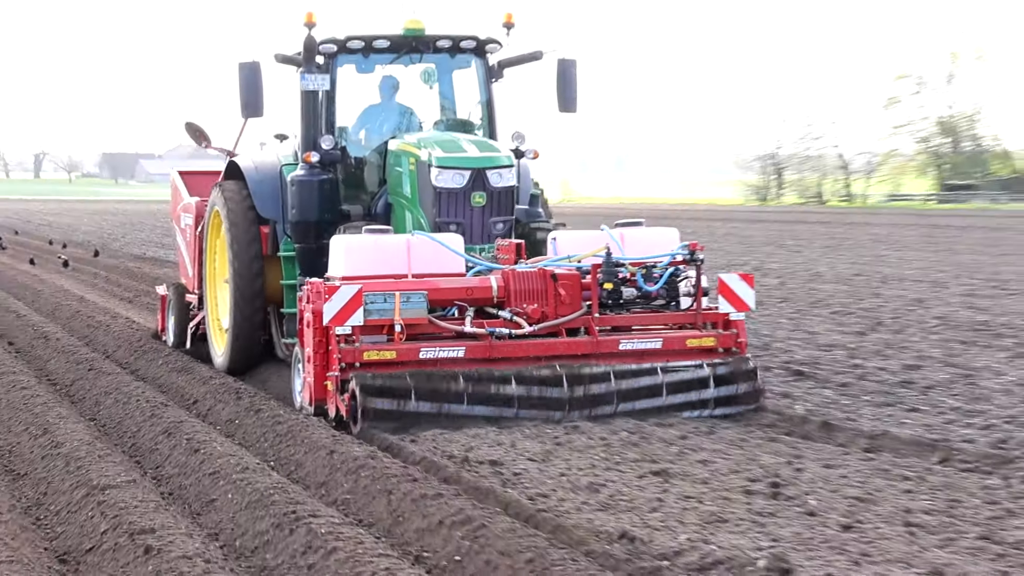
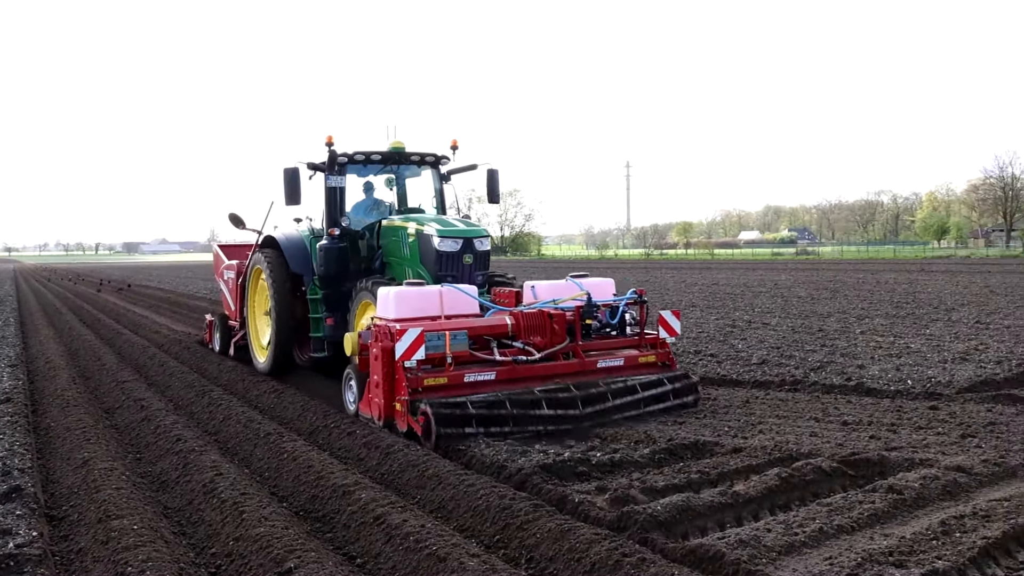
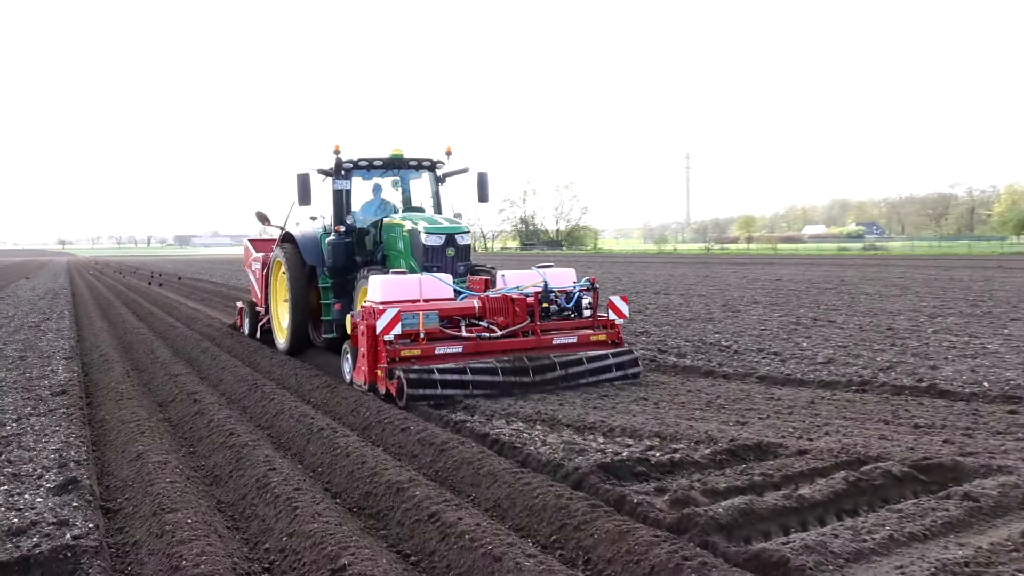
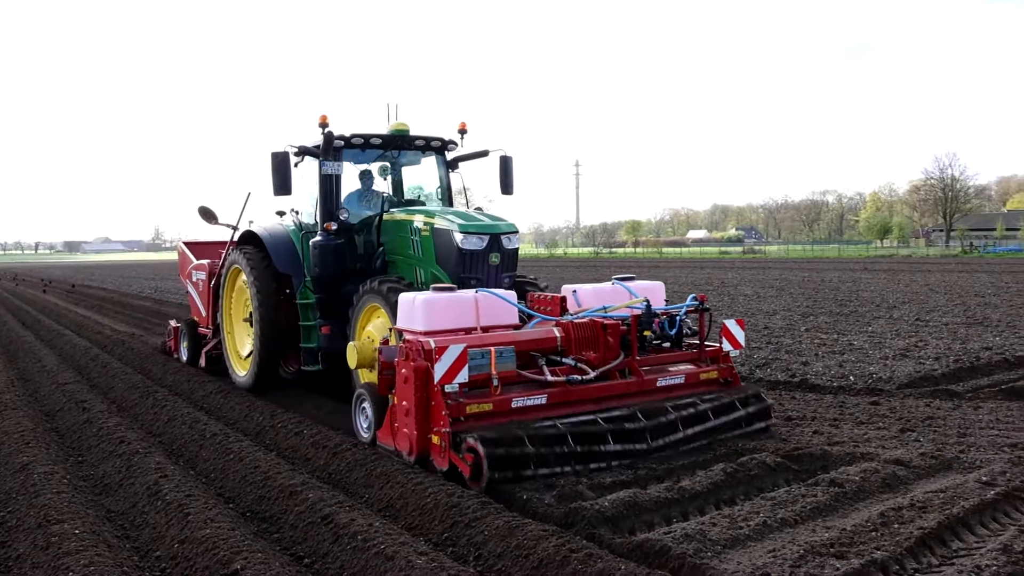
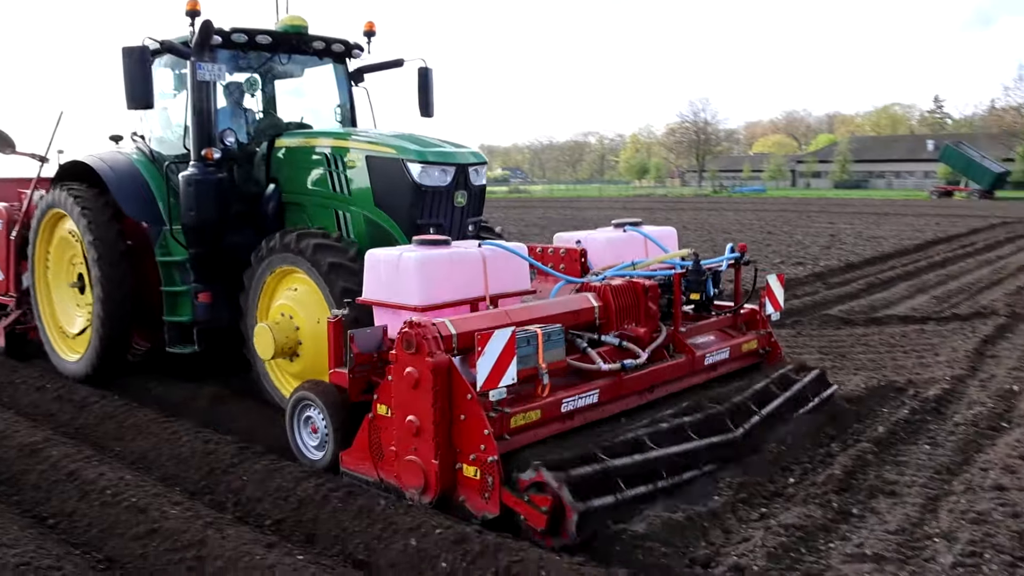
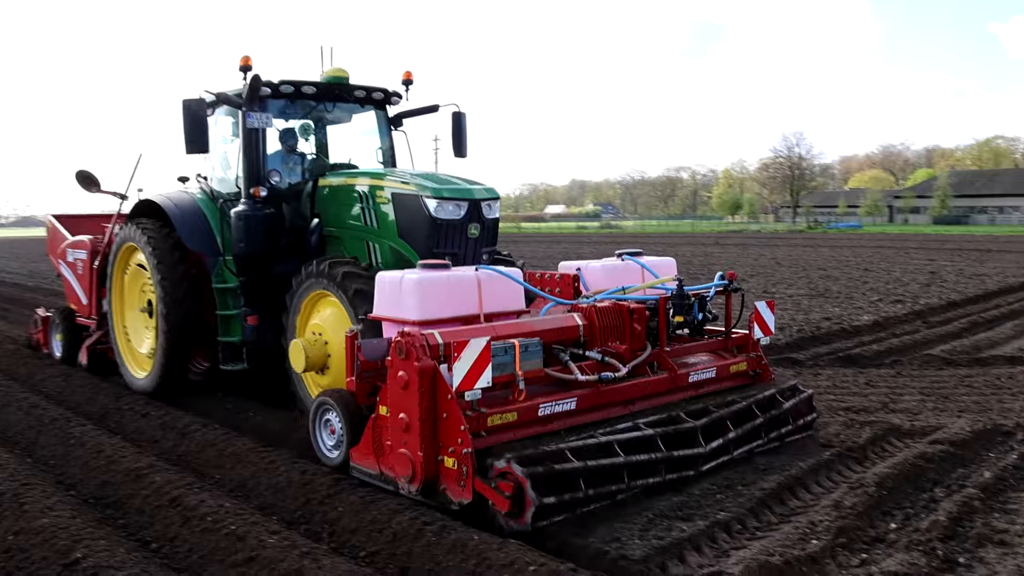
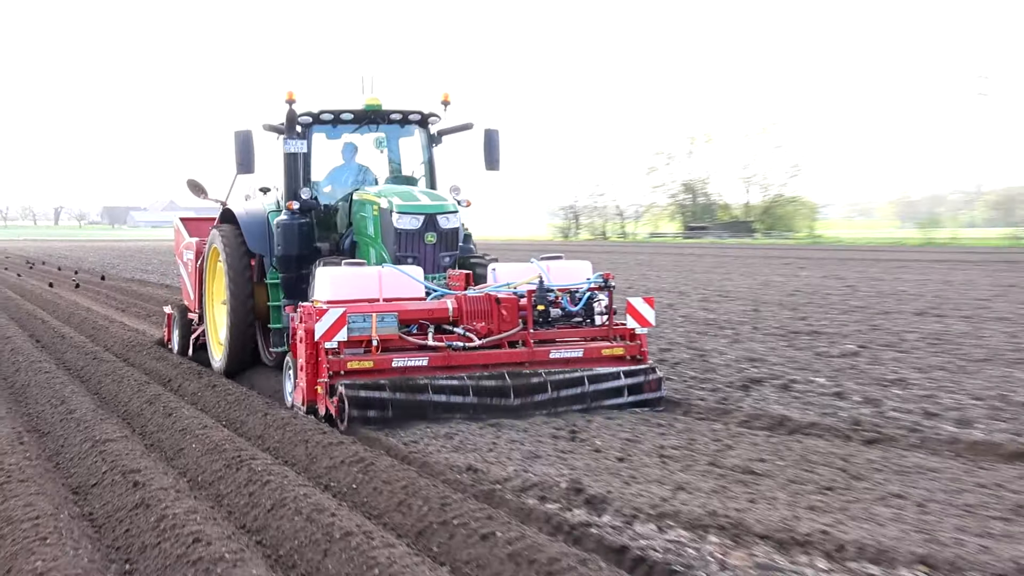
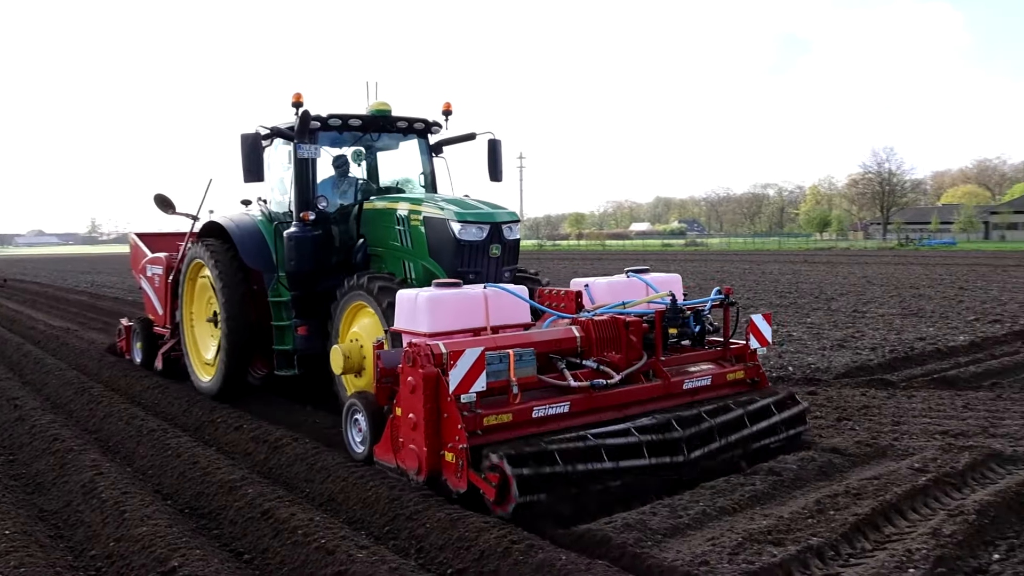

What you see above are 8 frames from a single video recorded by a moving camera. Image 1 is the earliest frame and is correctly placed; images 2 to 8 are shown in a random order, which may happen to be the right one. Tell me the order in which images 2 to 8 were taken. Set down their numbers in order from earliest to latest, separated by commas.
7, 3, 2, 4, 8, 6, 5
